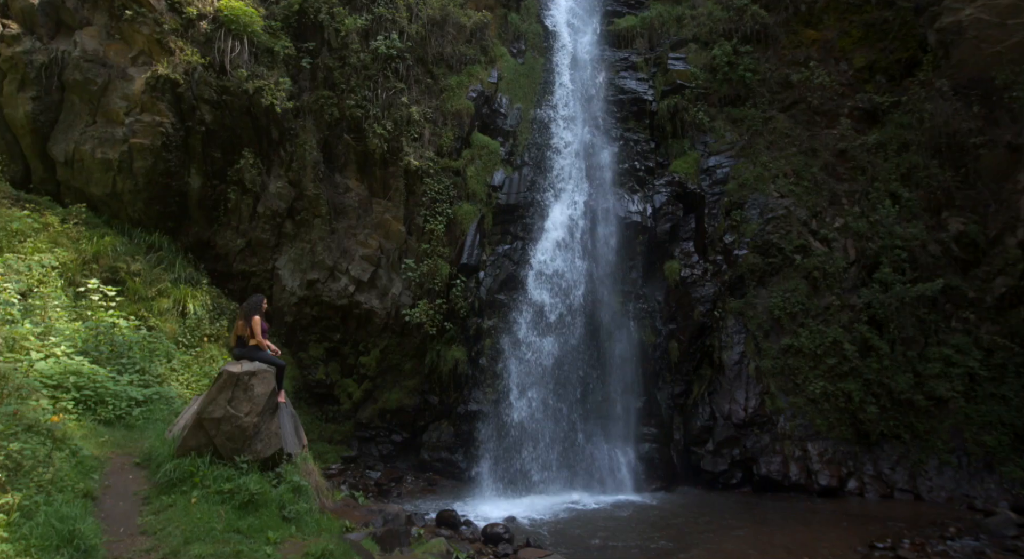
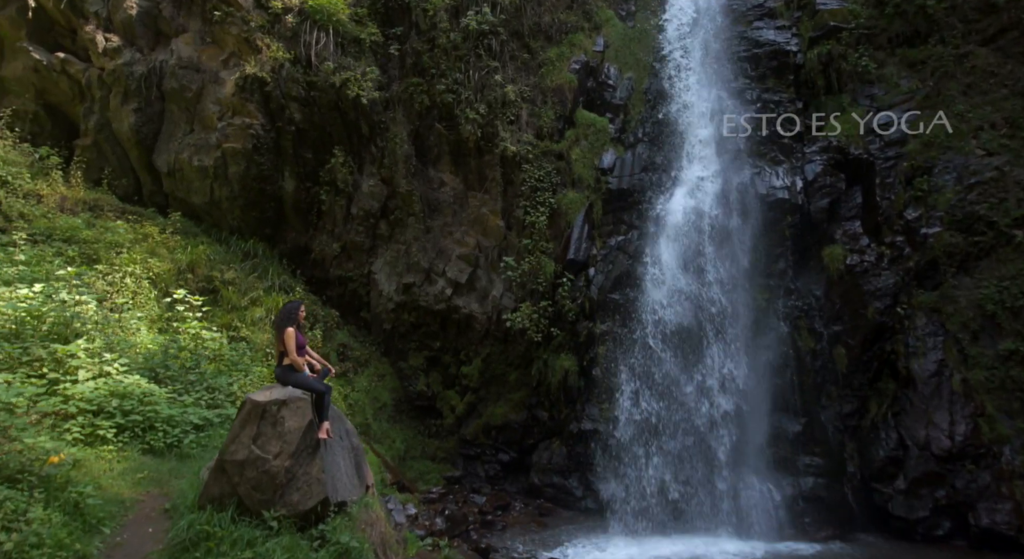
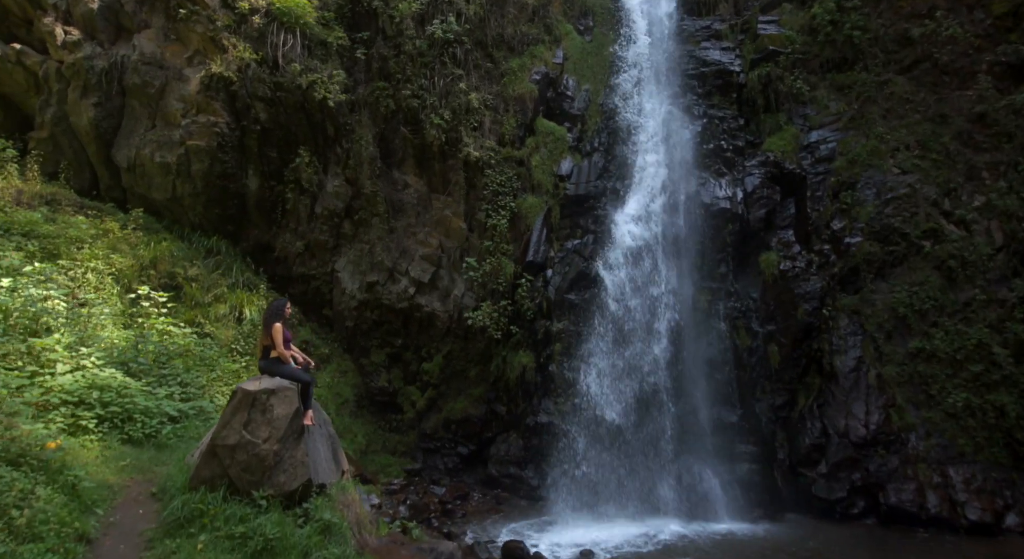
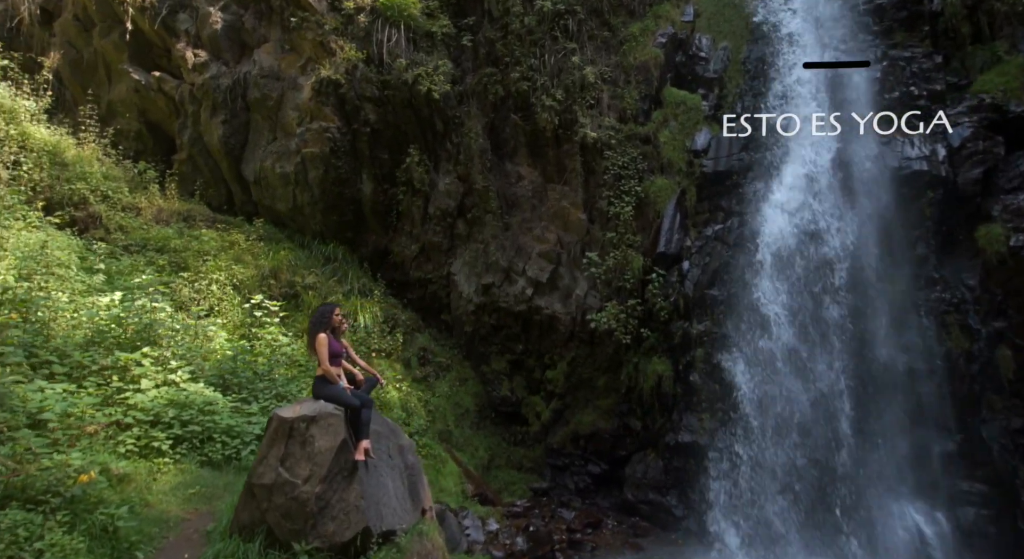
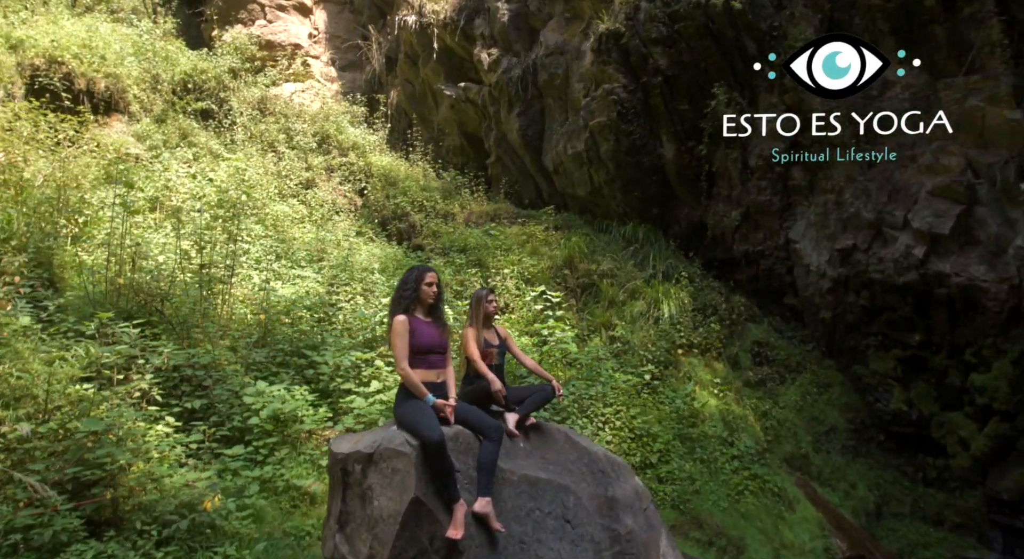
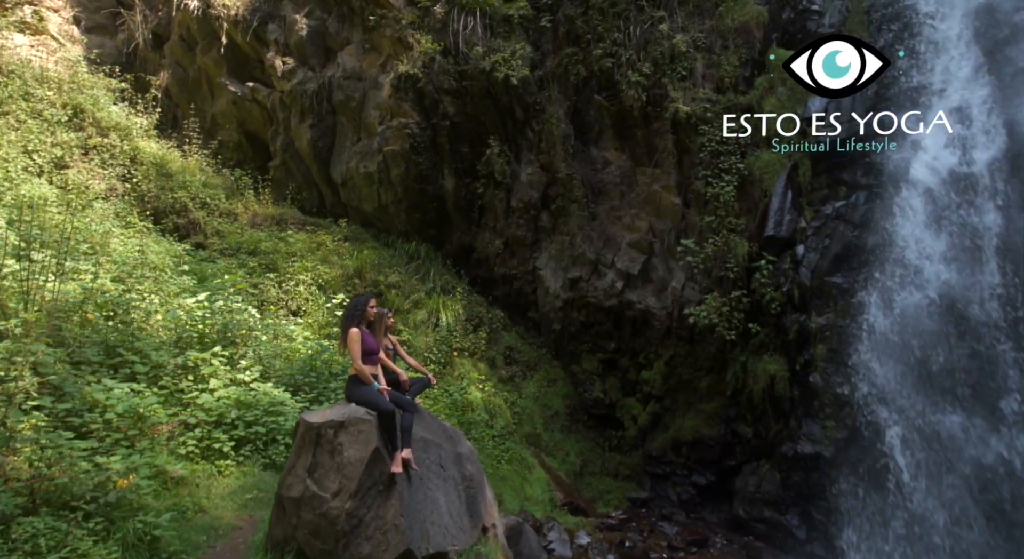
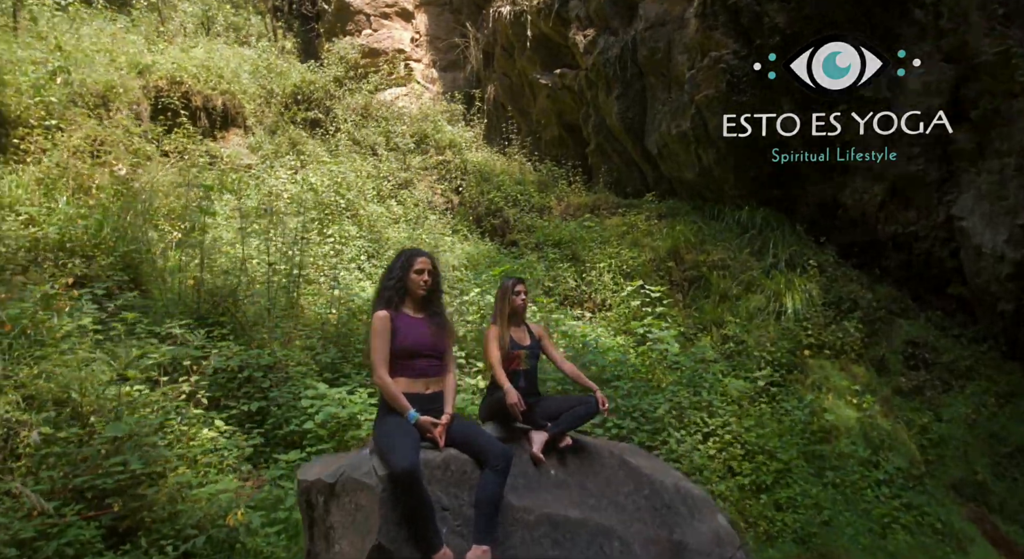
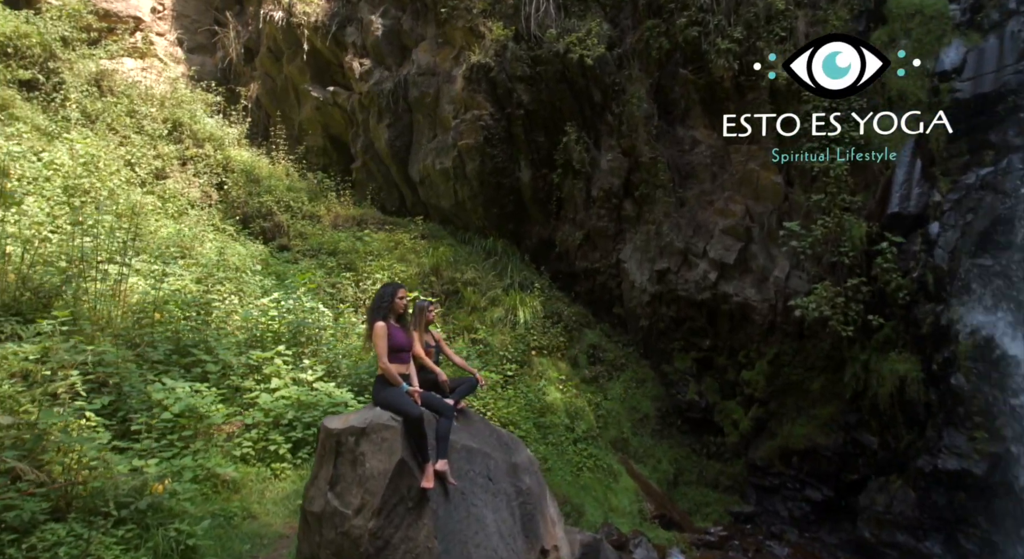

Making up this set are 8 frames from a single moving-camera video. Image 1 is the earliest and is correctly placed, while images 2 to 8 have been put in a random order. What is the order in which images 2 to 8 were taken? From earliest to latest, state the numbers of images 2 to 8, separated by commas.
3, 2, 4, 6, 8, 5, 7
